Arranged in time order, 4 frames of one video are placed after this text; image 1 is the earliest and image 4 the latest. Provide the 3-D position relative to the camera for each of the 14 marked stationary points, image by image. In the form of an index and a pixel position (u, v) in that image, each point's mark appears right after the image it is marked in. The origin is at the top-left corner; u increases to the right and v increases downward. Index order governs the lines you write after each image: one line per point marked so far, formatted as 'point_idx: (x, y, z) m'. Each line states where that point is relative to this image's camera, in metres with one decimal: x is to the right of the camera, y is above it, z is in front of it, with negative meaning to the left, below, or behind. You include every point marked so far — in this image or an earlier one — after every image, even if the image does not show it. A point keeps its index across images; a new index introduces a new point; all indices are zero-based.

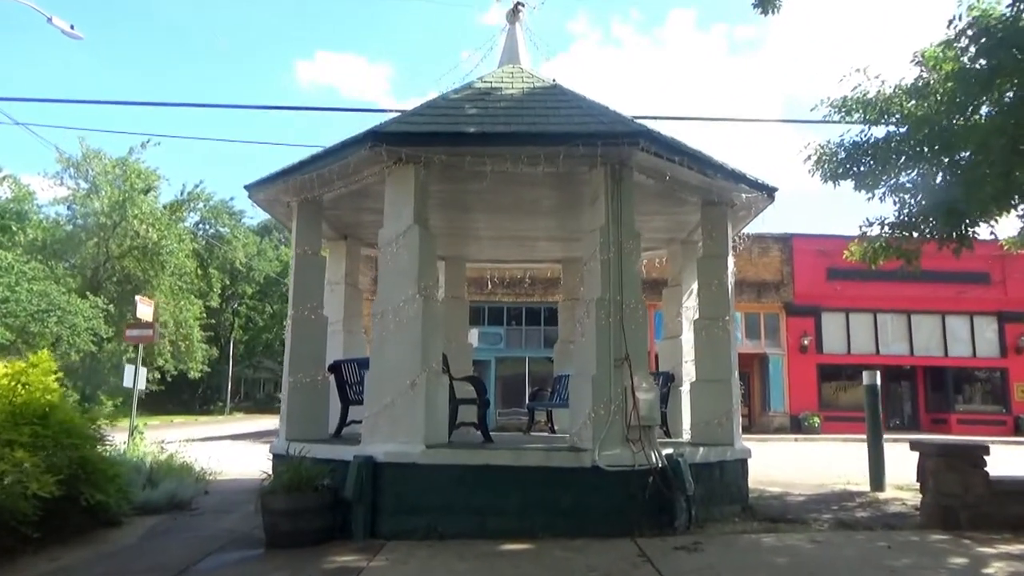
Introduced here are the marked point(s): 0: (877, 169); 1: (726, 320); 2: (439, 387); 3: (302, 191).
0: (+4.0, +1.3, +8.7) m
1: (+2.2, -0.3, +8.1) m
2: (-0.6, -0.9, +6.8) m
3: (-2.1, +1.0, +8.1) m
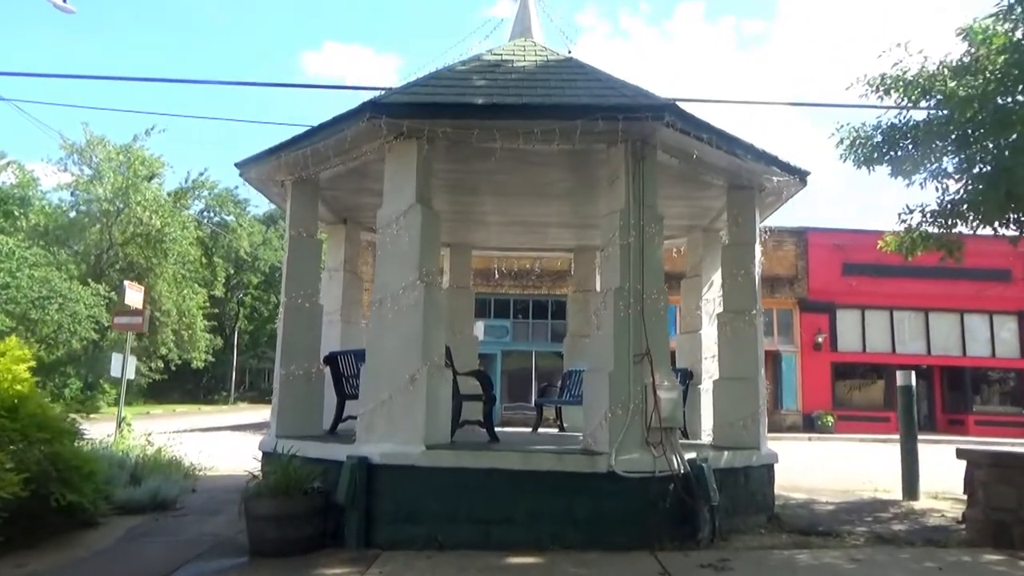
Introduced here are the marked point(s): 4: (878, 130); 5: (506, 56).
0: (+4.1, +1.4, +8.1) m
1: (+2.3, -0.2, +7.4) m
2: (-0.6, -0.7, +6.2) m
3: (-2.0, +1.1, +7.5) m
4: (+3.9, +1.7, +8.4) m
5: (0.0, +2.3, +7.9) m
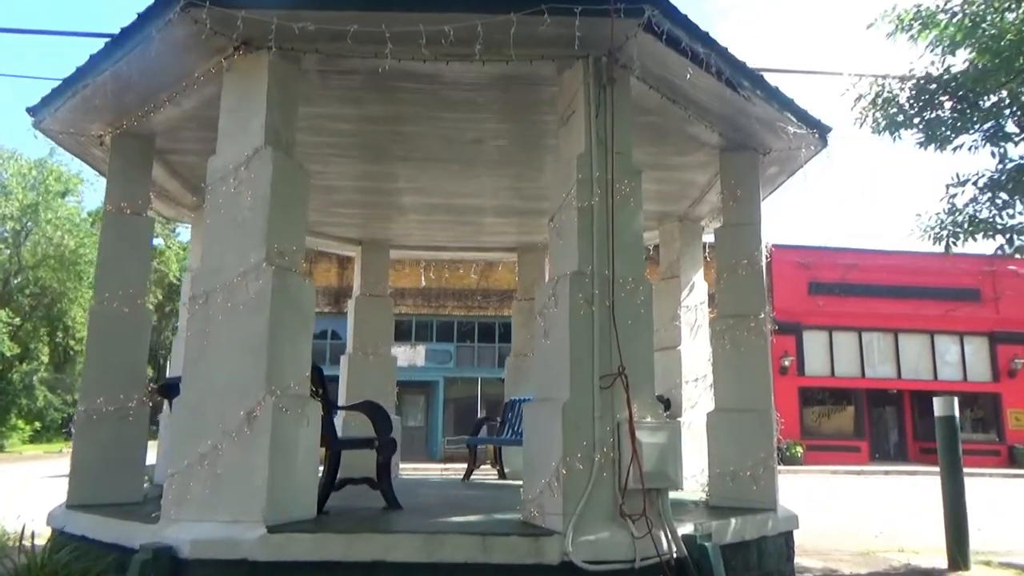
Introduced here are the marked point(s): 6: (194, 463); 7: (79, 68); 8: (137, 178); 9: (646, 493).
0: (+3.5, +1.4, +6.2) m
1: (+1.7, -0.2, +5.4) m
2: (-1.1, -0.7, +4.0) m
3: (-2.6, +1.1, +5.2) m
4: (+3.2, +1.7, +6.5) m
5: (-0.7, +2.3, +5.7) m
6: (-1.6, -0.9, +3.9) m
7: (-2.6, +1.3, +4.8) m
8: (-2.6, +0.8, +5.5) m
9: (+0.7, -1.0, +4.0) m
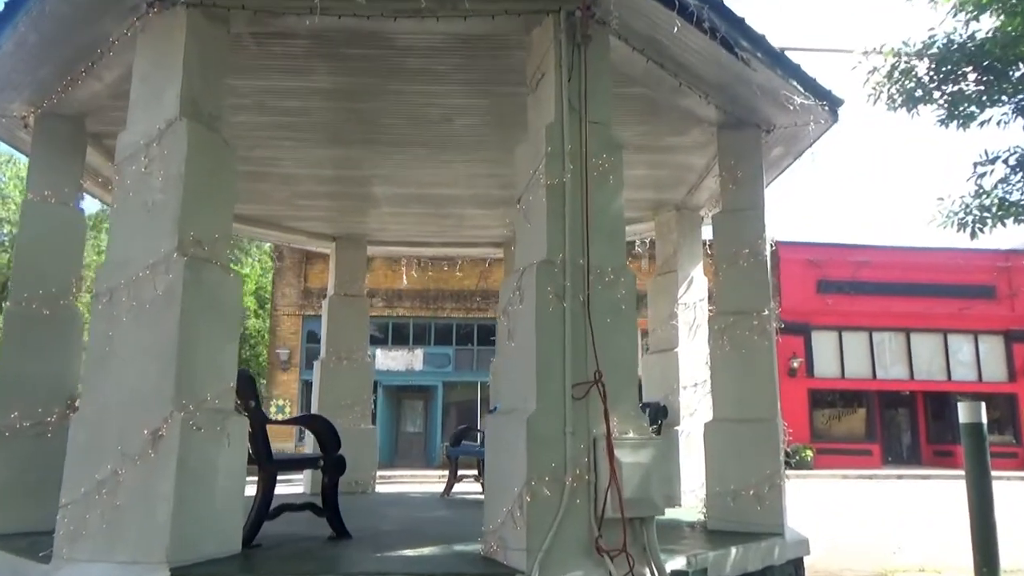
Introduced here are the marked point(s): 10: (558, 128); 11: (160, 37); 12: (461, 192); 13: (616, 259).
0: (+3.3, +1.4, +5.5) m
1: (+1.5, -0.2, +4.7) m
2: (-1.2, -0.7, +3.4) m
3: (-2.8, +1.2, +4.6) m
4: (+3.0, +1.7, +5.8) m
5: (-0.9, +2.3, +5.1) m
6: (-1.7, -0.8, +3.3) m
7: (-2.8, +1.3, +4.2) m
8: (-2.8, +0.8, +4.9) m
9: (+0.5, -1.0, +3.3) m
10: (+0.2, +0.7, +3.6) m
11: (-1.6, +1.1, +3.7) m
12: (-0.4, +0.8, +6.6) m
13: (+0.5, +0.1, +3.6) m
